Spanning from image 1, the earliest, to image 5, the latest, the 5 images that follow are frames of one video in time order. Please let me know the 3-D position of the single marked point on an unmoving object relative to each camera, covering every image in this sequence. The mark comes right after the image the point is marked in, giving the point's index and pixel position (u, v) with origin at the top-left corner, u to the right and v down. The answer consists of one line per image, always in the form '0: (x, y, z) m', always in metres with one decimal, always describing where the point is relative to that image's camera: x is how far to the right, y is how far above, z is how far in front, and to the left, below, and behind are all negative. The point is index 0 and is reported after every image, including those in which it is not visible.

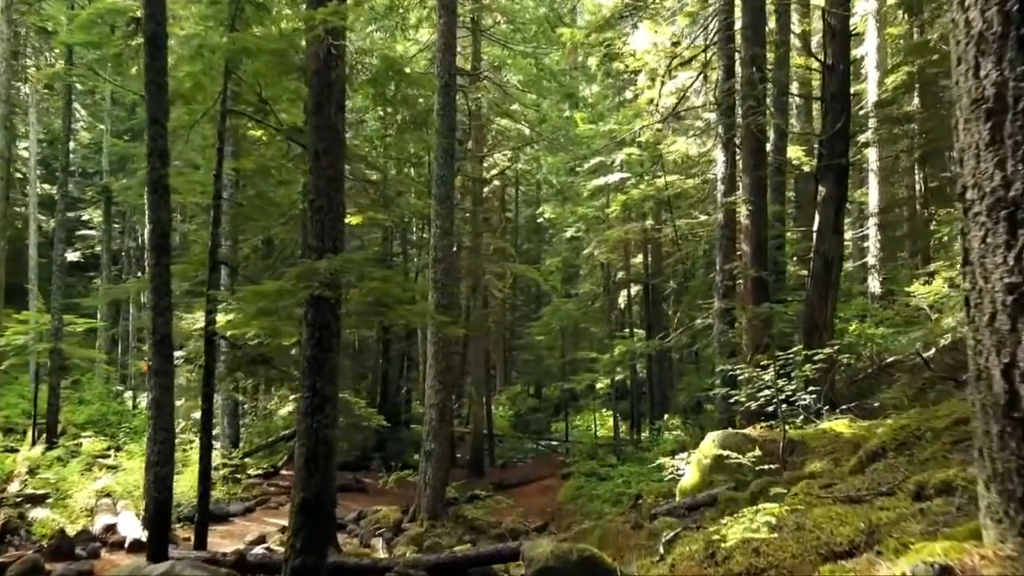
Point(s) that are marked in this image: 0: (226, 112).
0: (-3.7, +2.3, +10.0) m
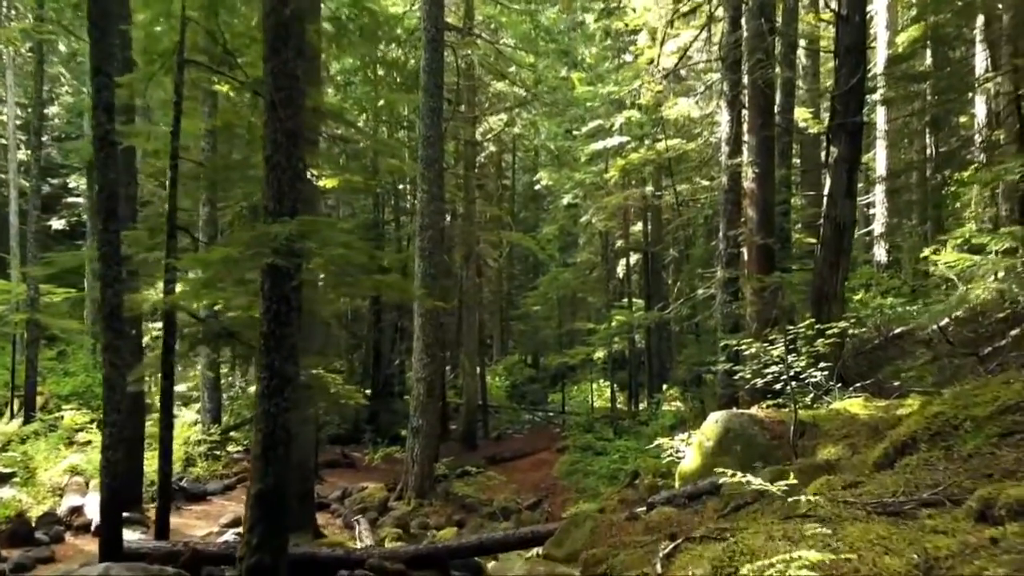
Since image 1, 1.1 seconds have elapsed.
0: (-3.9, +2.7, +9.1) m
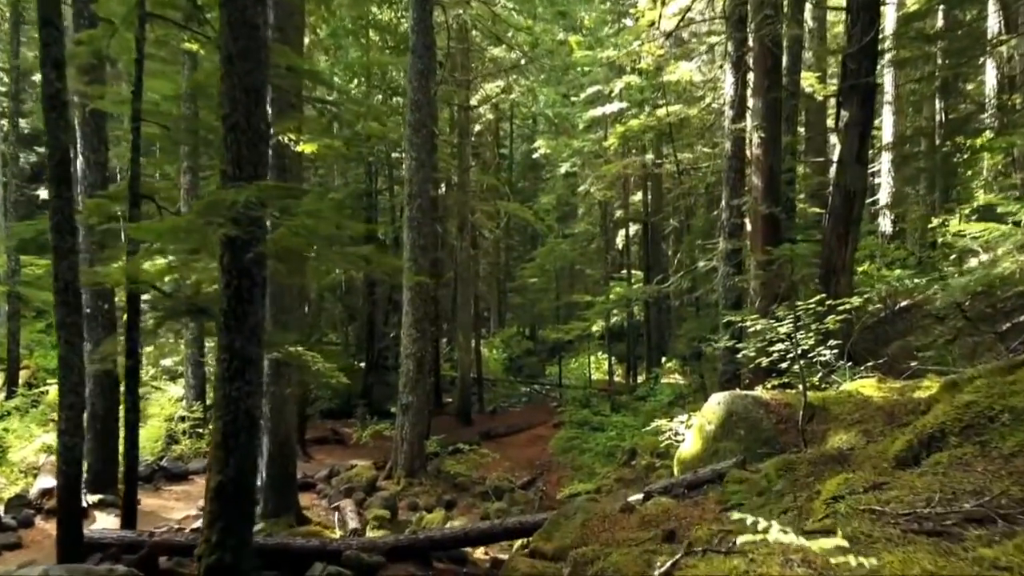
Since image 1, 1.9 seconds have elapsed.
0: (-4.0, +3.0, +8.4) m
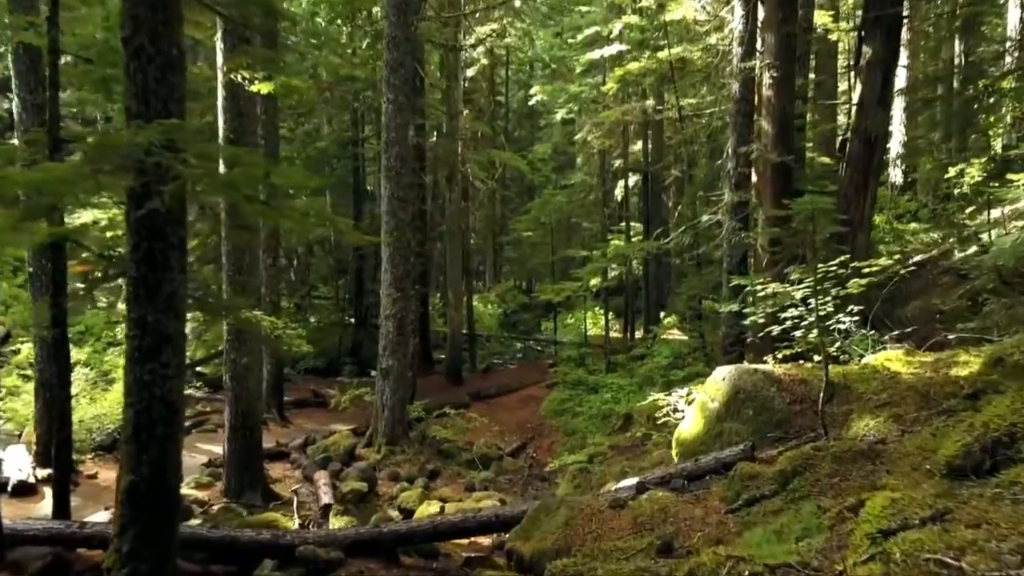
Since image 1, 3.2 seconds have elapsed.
0: (-4.2, +3.3, +7.3) m
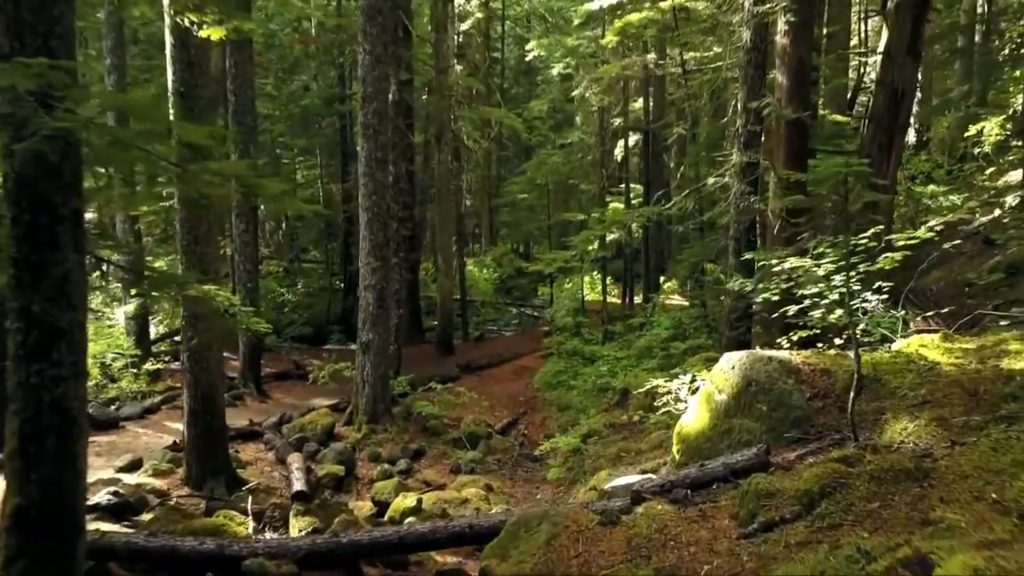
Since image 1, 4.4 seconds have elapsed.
0: (-4.3, +3.6, +6.2) m
